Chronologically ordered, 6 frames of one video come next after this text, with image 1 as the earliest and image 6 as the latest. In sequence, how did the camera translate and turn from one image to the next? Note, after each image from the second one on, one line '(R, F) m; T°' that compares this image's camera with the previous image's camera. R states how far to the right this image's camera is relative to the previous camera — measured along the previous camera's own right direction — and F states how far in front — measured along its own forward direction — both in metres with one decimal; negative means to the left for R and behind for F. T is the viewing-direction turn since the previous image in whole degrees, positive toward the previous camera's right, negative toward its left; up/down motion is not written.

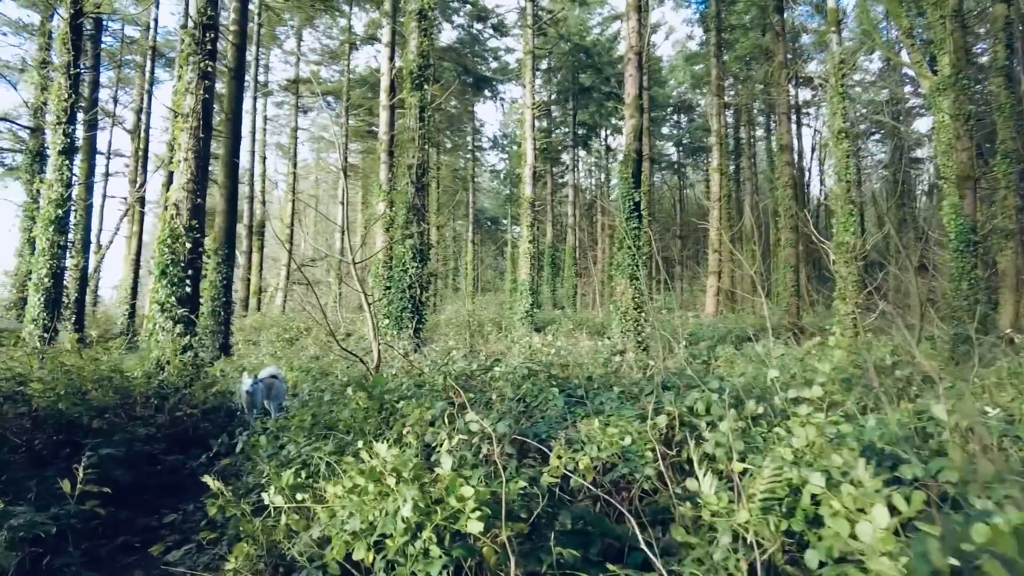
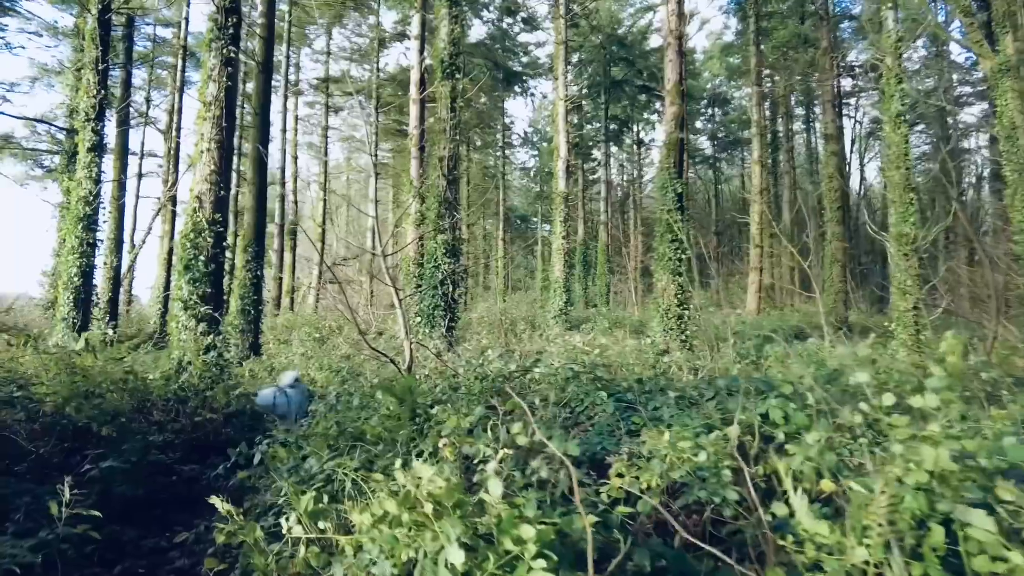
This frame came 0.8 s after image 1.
(-0.1, +0.6) m; -3°
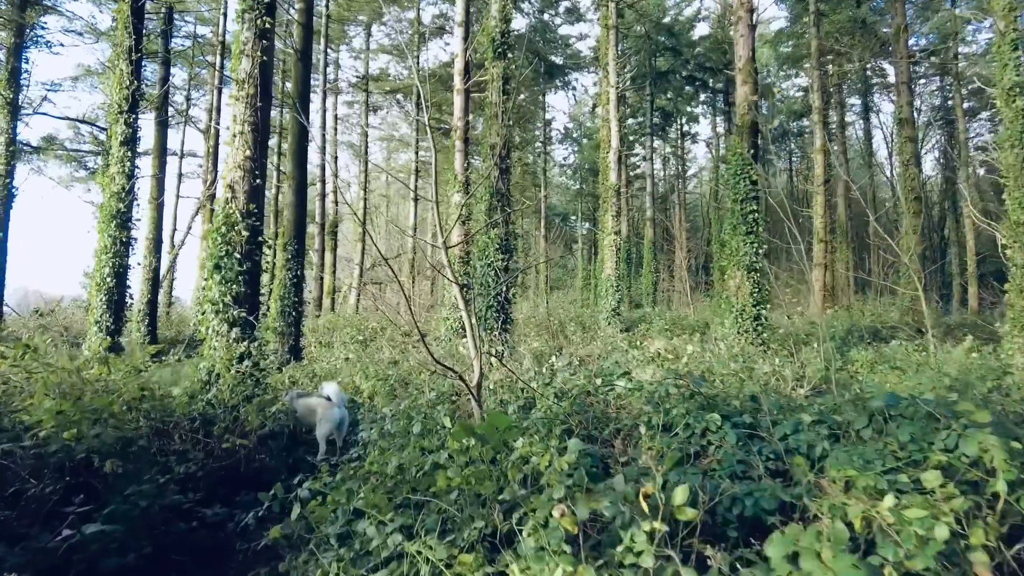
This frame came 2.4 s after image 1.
(-0.4, +1.1) m; -3°
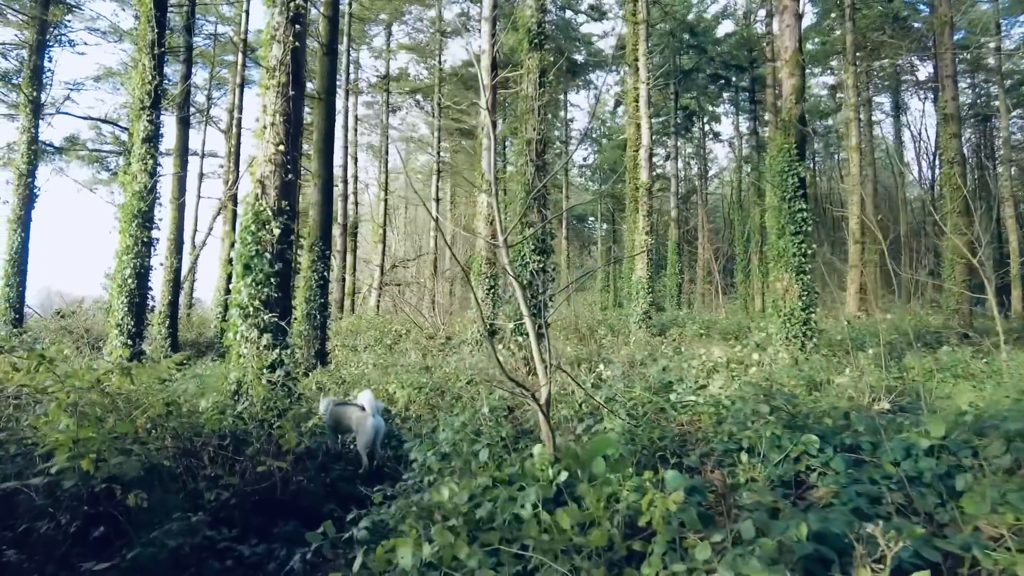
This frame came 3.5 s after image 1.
(-0.4, +0.6) m; -1°
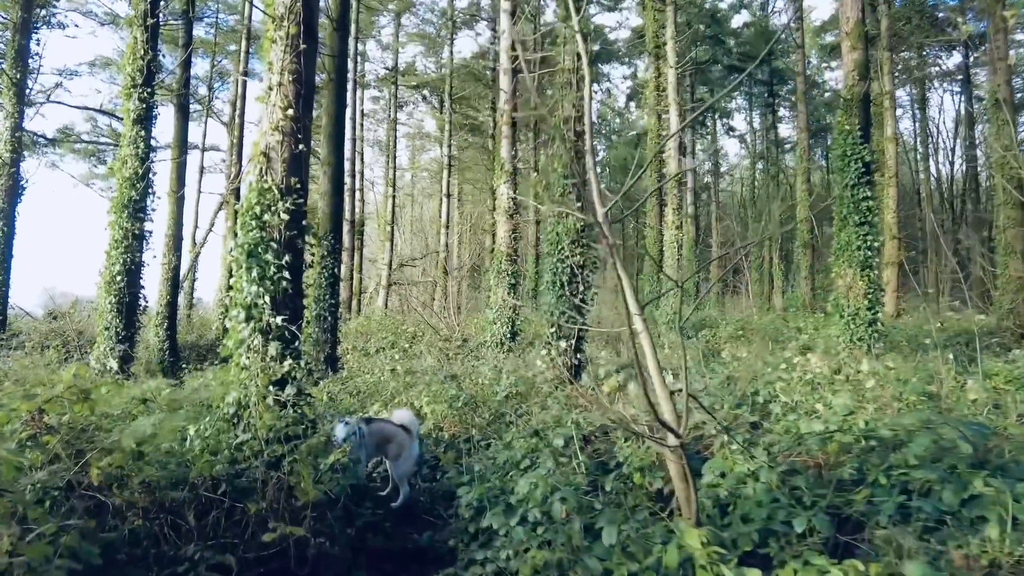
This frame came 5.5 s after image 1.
(-0.5, +1.2) m; 0°
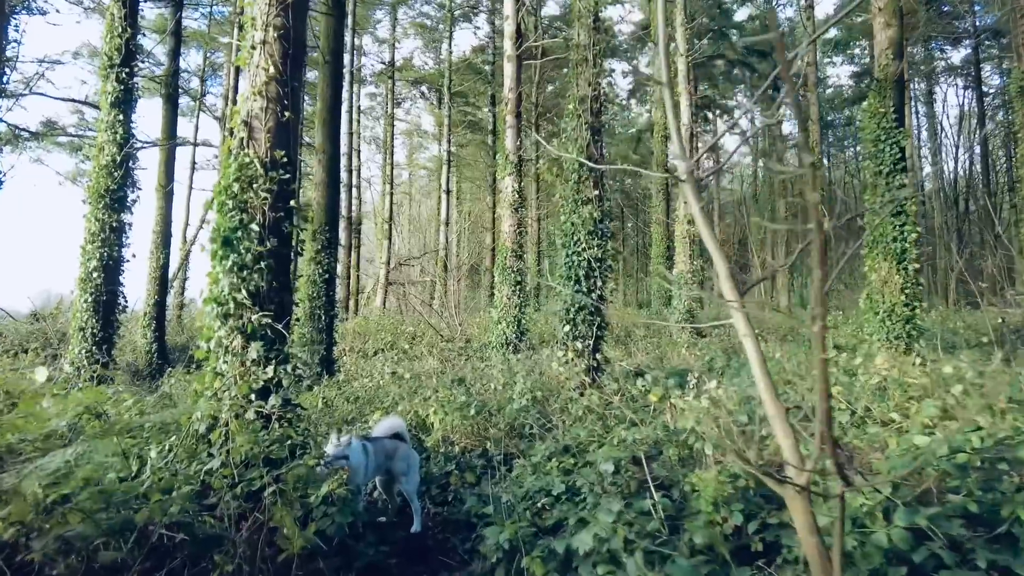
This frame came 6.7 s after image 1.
(-0.2, +0.8) m; 0°
